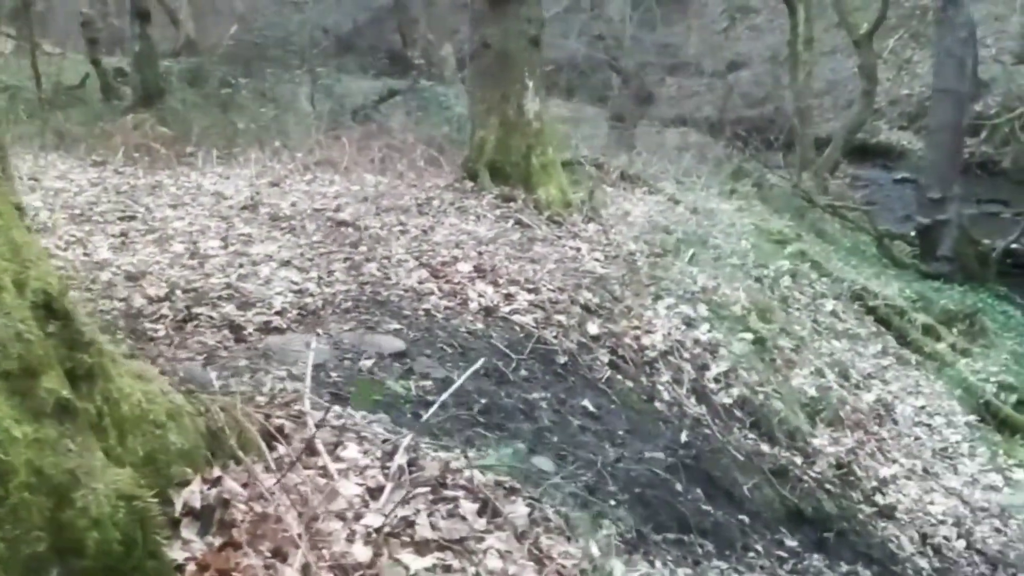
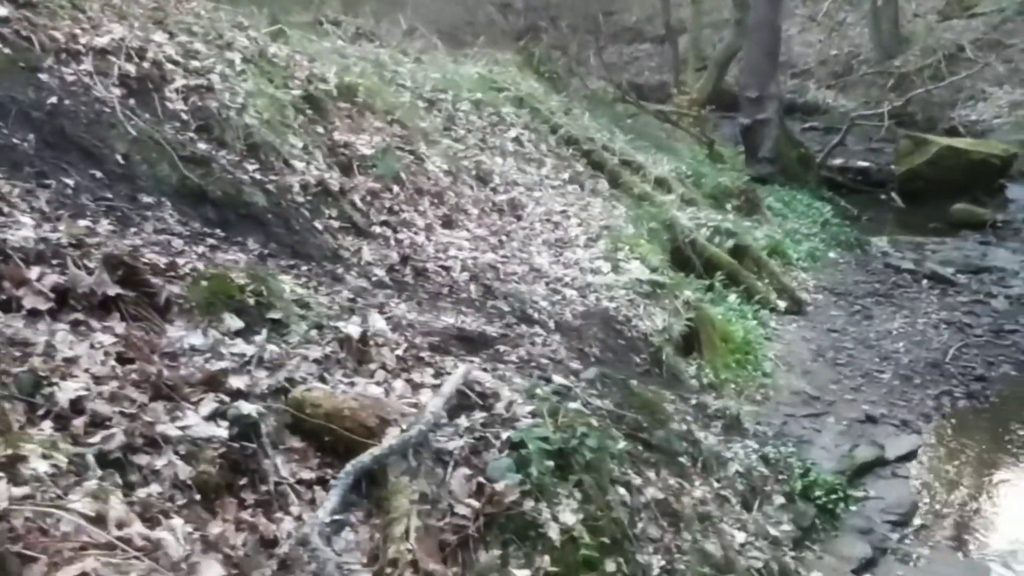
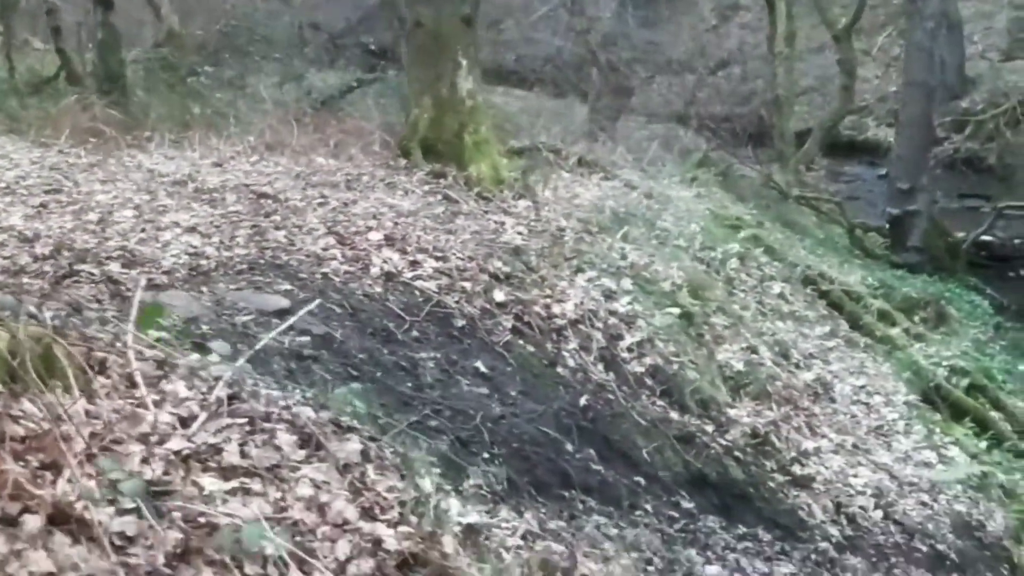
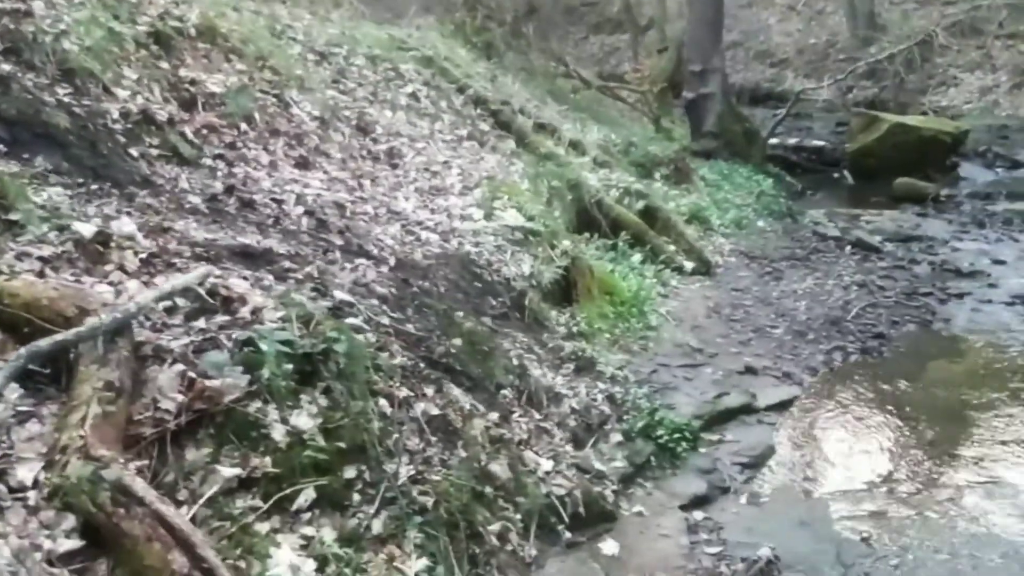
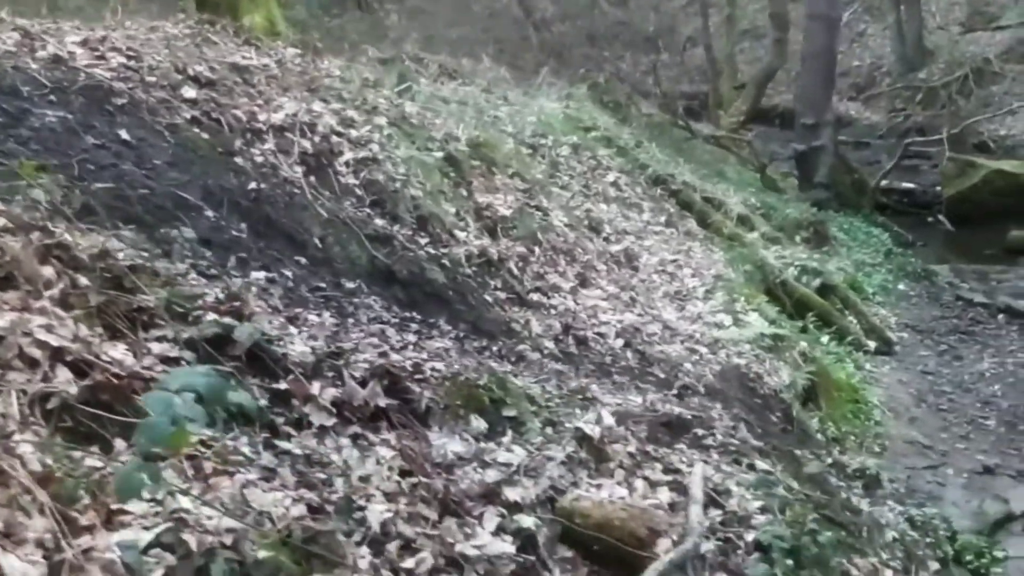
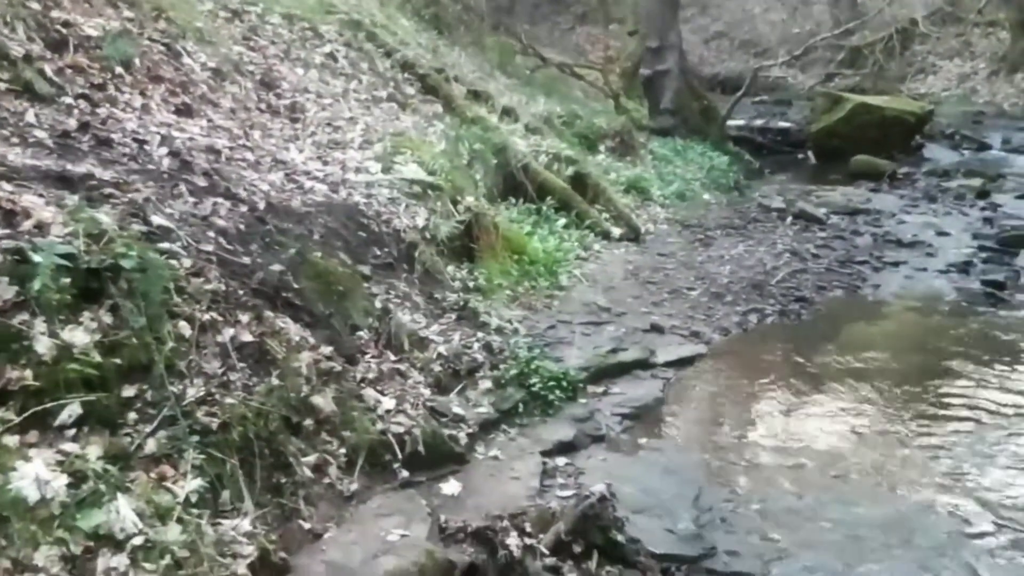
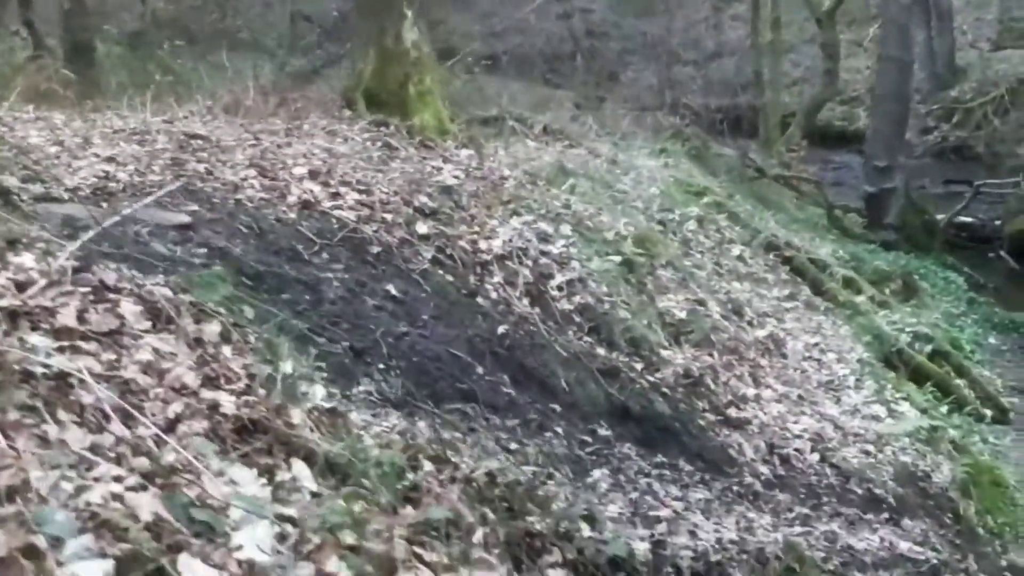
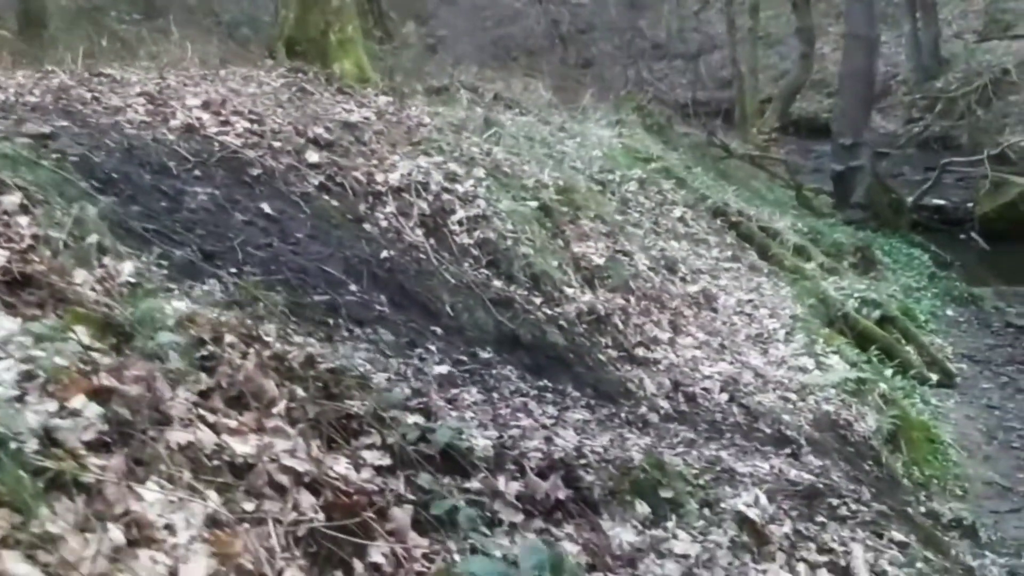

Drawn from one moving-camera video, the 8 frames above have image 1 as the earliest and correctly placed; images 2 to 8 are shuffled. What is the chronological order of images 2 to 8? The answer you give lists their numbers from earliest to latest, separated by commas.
3, 7, 8, 5, 2, 4, 6
